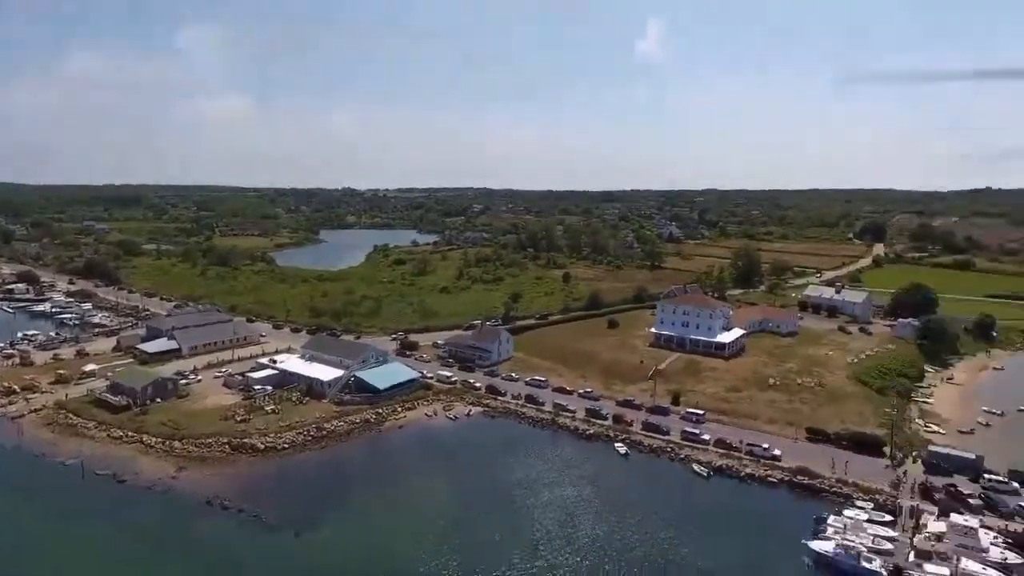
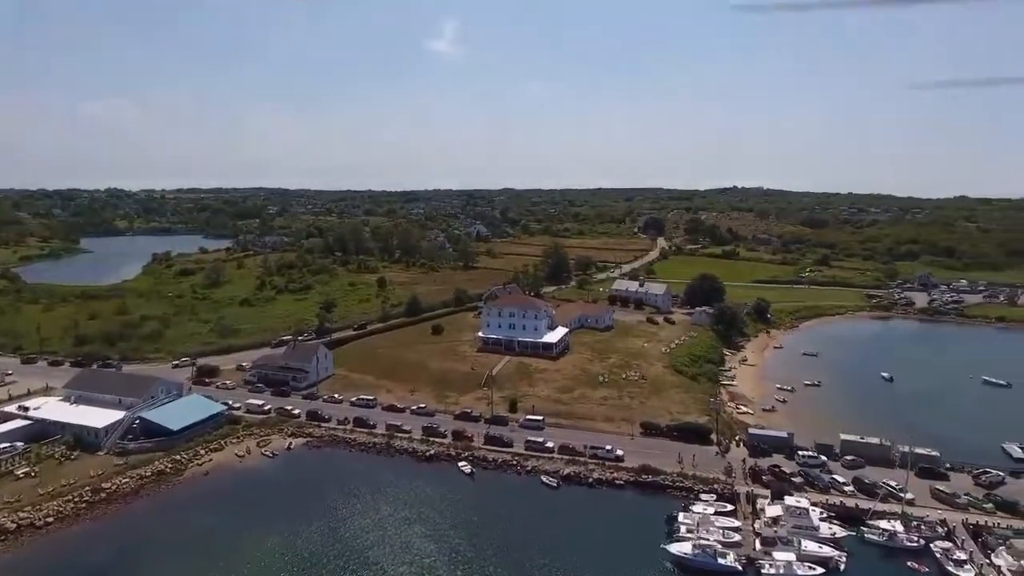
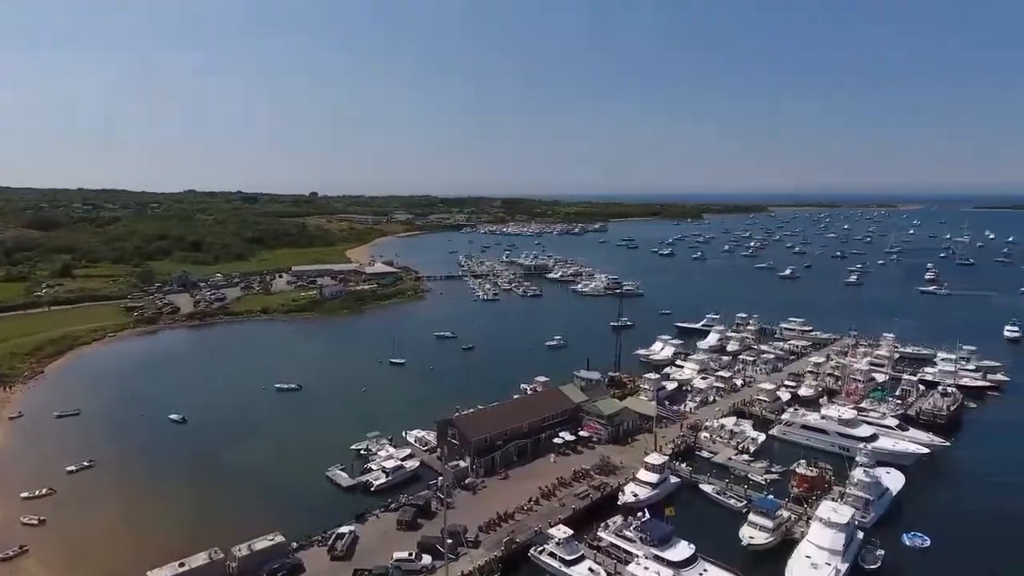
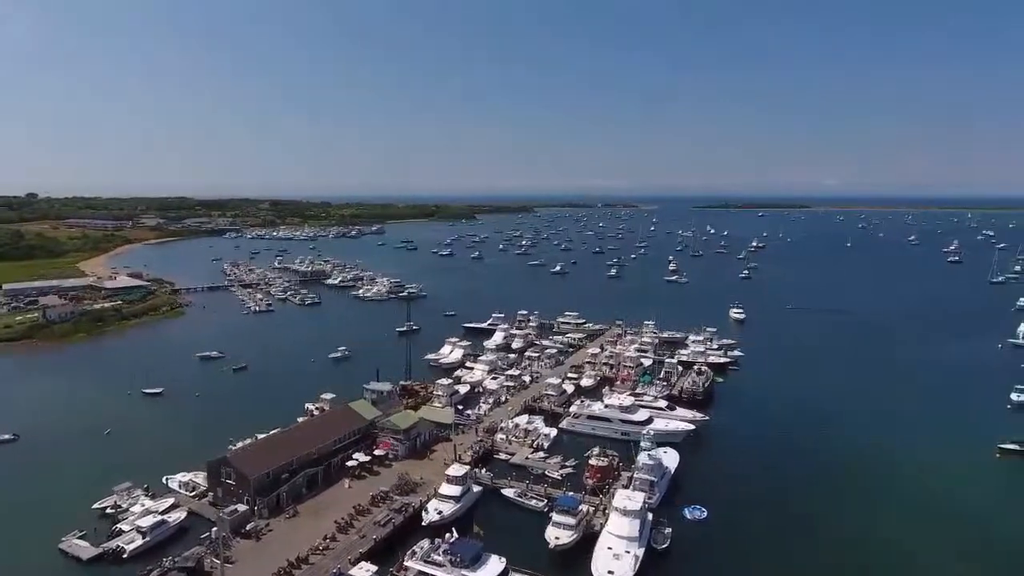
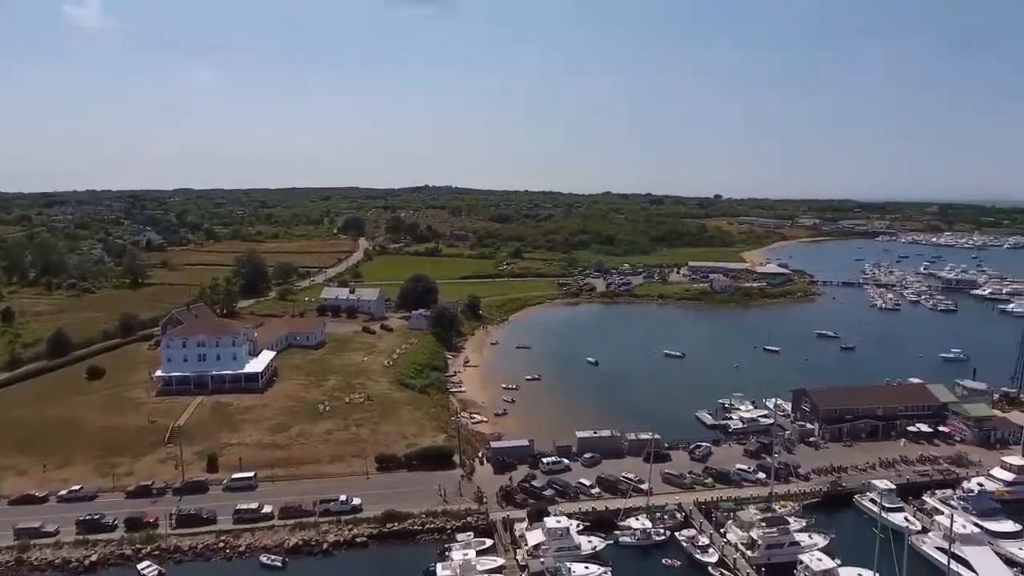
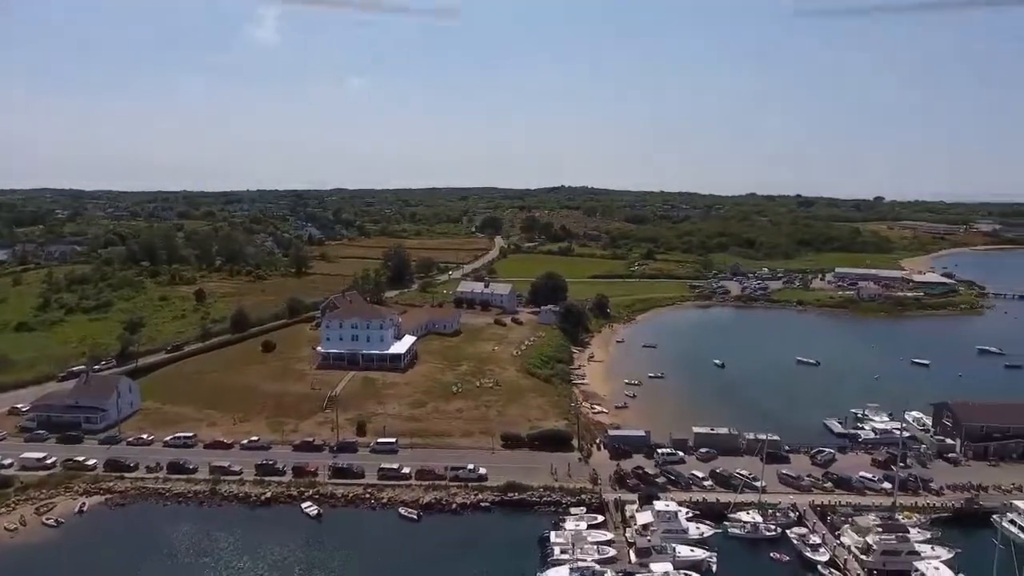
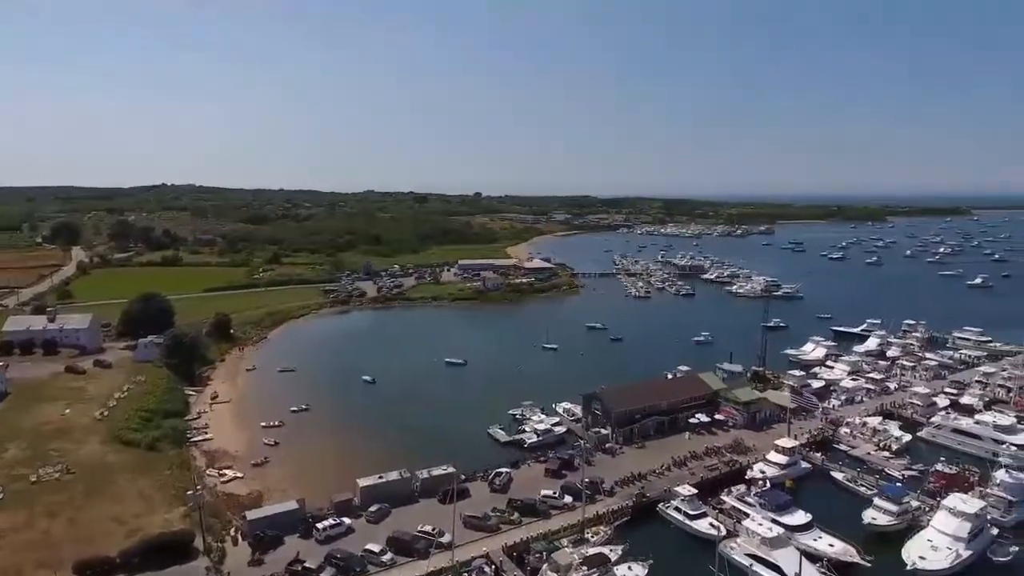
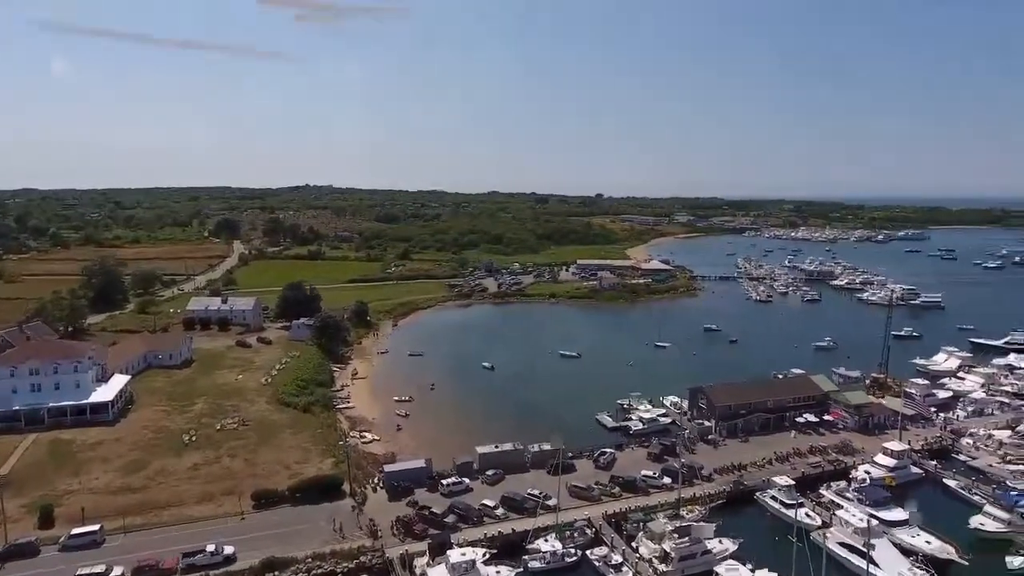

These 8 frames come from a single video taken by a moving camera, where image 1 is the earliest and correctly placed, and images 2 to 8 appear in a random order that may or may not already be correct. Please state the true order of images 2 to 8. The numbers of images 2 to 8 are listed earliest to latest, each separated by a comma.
2, 6, 5, 8, 7, 3, 4
